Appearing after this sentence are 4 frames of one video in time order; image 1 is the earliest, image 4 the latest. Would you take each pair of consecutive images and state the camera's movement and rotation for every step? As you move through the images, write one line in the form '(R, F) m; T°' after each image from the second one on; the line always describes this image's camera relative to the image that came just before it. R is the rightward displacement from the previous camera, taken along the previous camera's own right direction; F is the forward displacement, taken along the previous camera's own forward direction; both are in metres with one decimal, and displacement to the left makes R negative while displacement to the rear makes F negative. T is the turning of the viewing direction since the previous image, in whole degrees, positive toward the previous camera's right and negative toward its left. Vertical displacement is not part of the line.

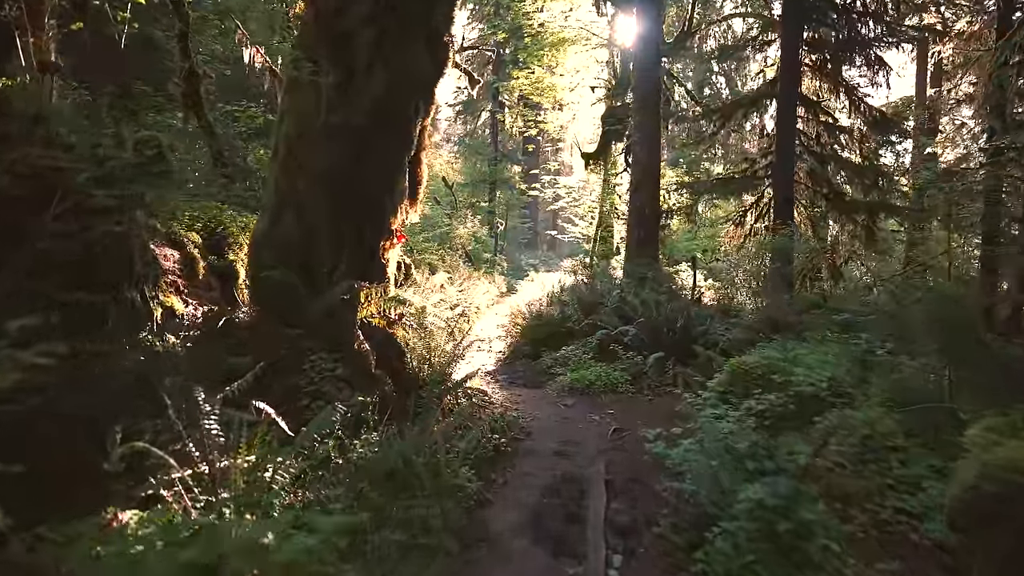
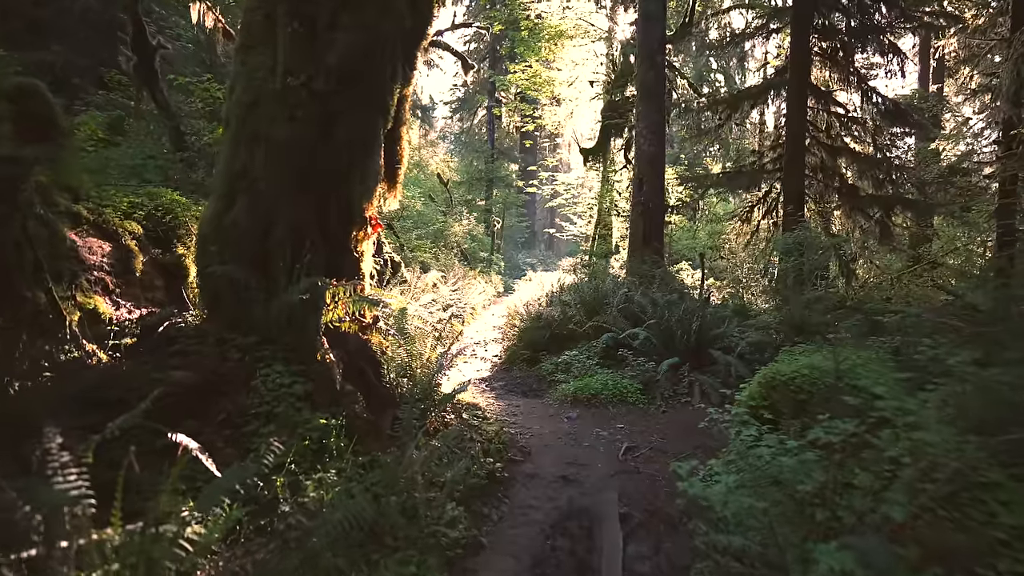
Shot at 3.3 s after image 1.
(0.0, +1.0) m; 0°
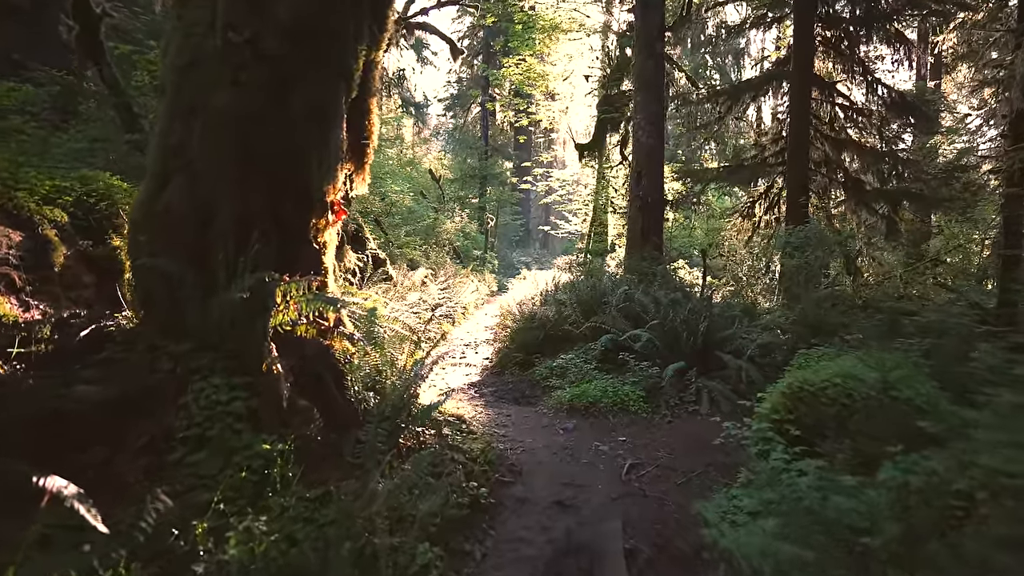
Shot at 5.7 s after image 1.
(+0.1, +0.8) m; 0°
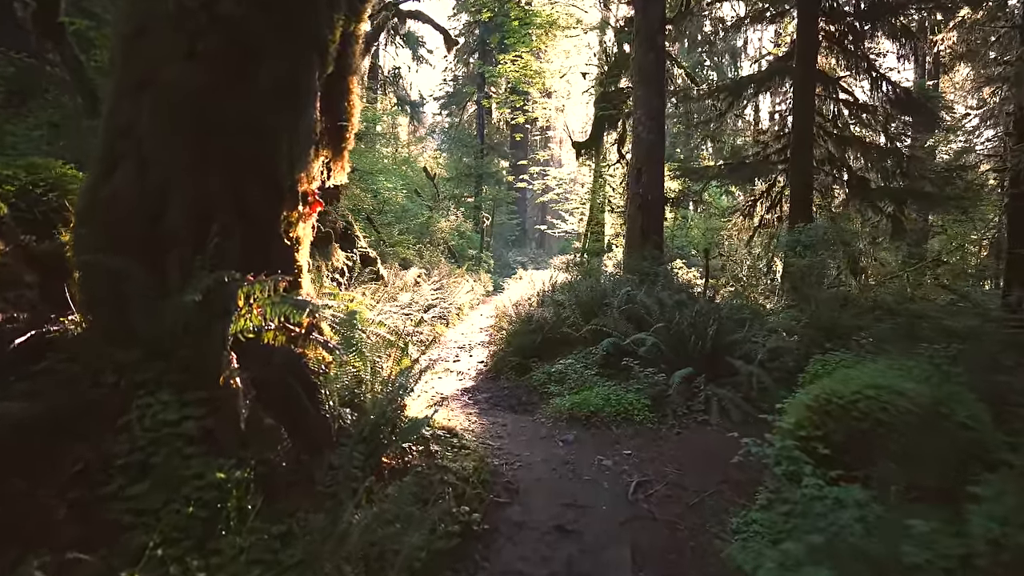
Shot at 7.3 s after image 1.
(0.0, +0.5) m; 0°
